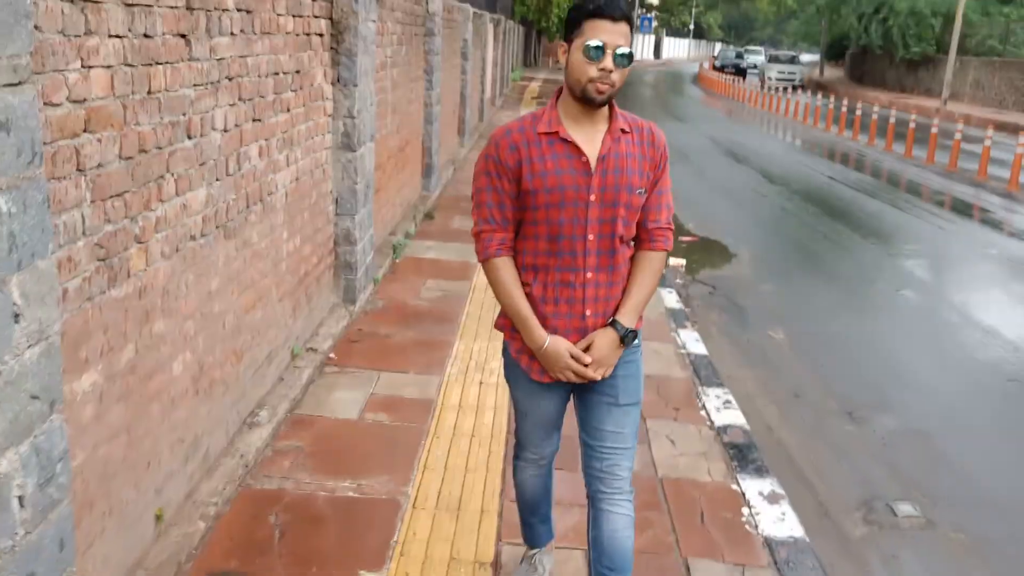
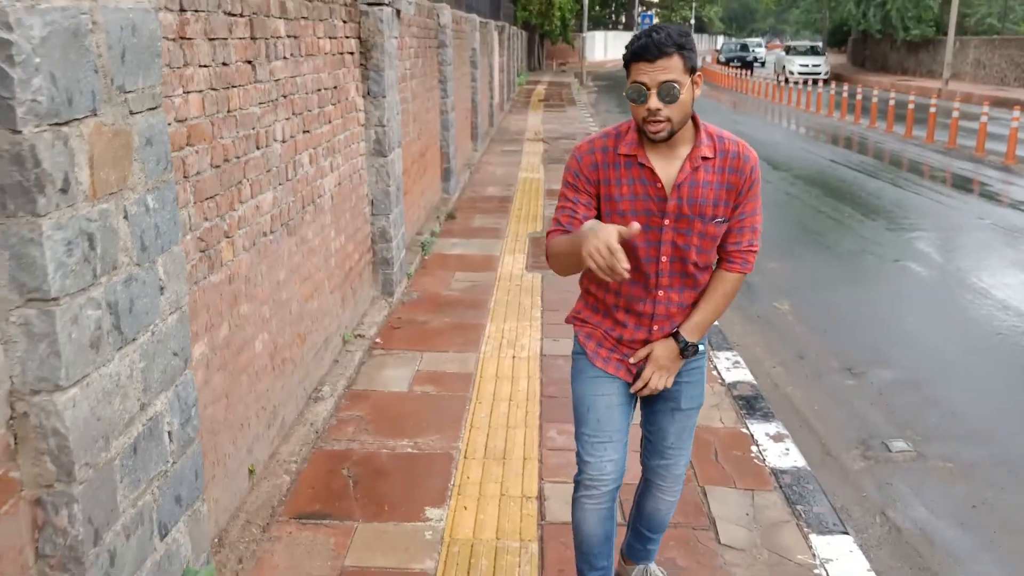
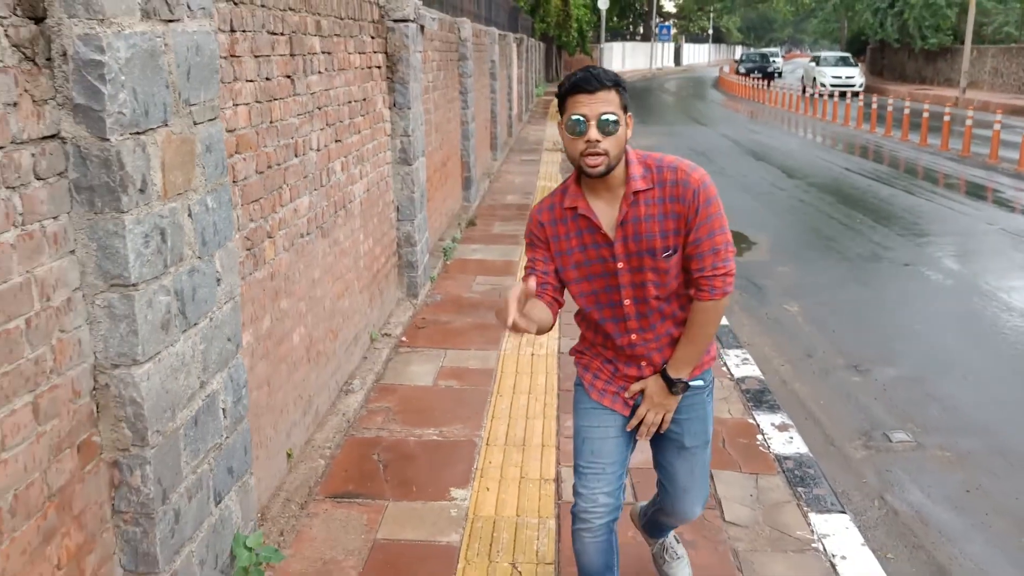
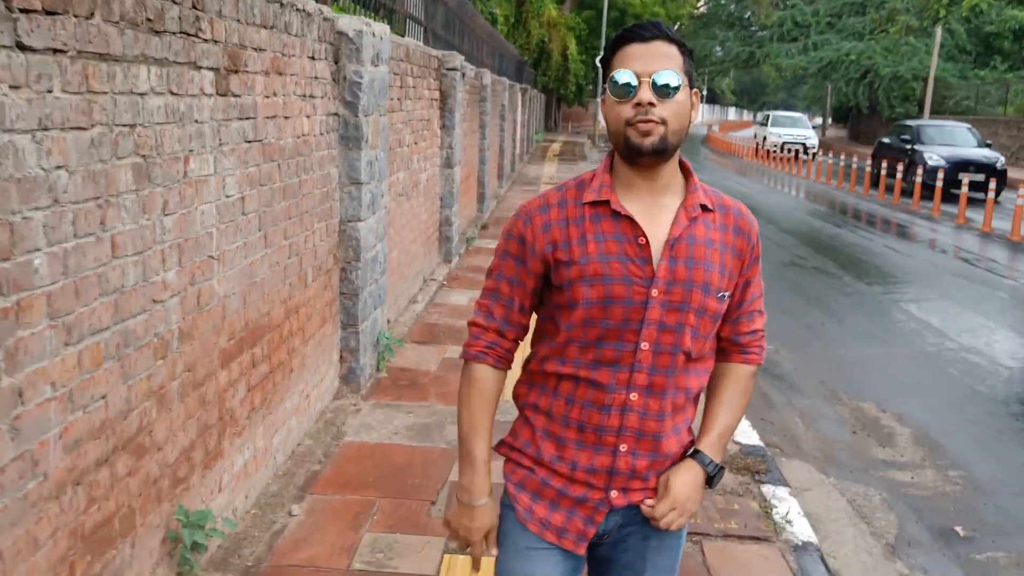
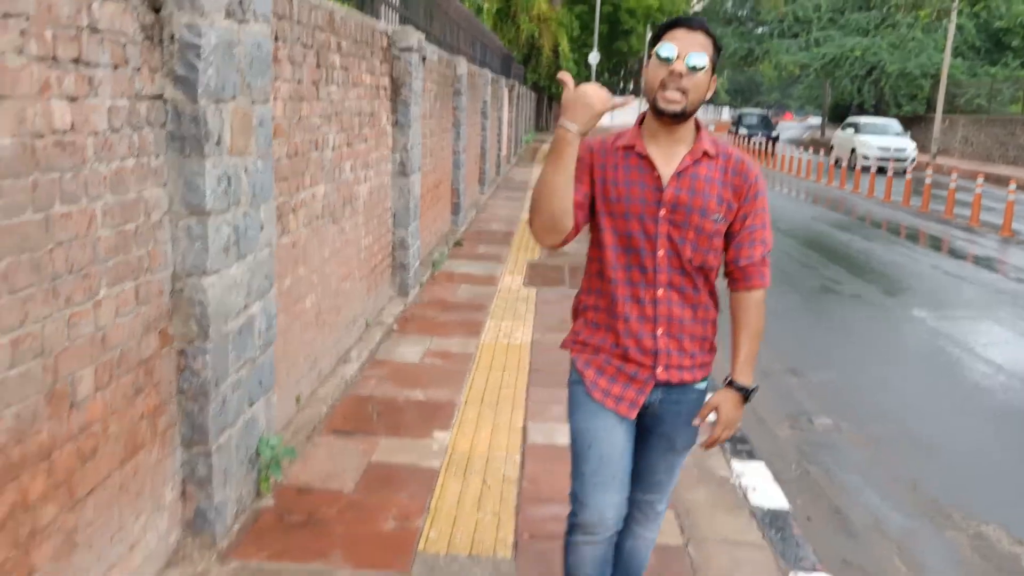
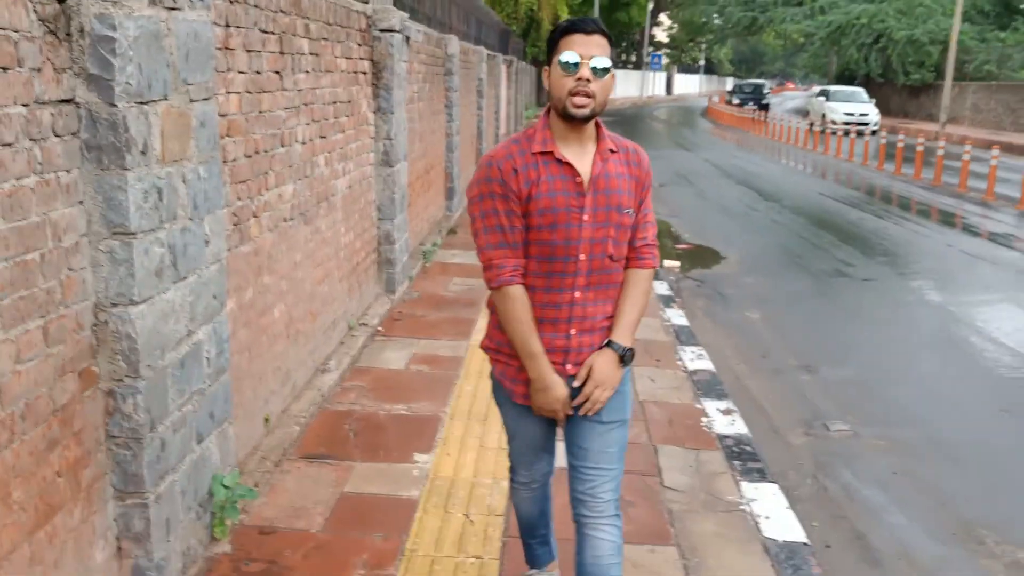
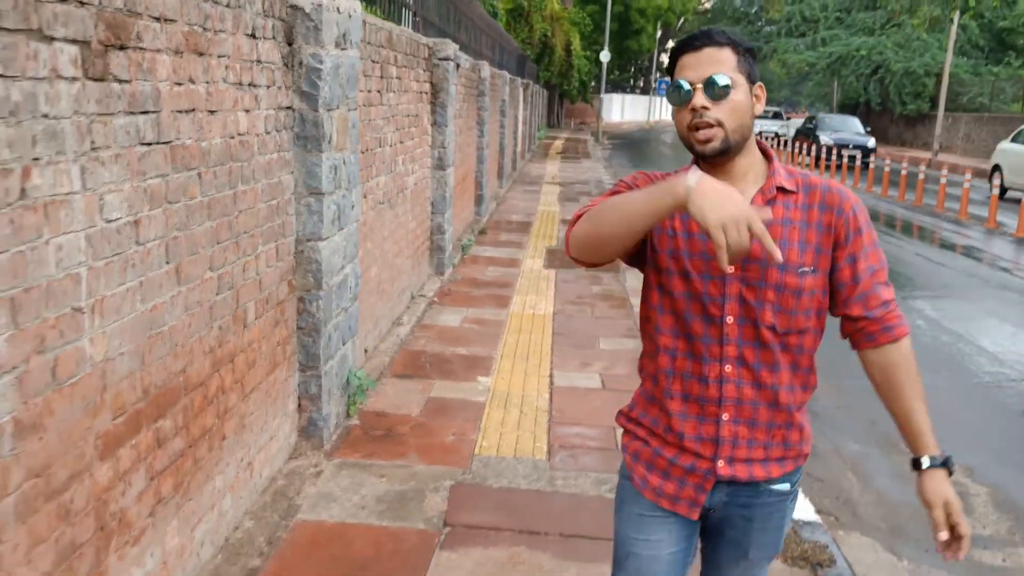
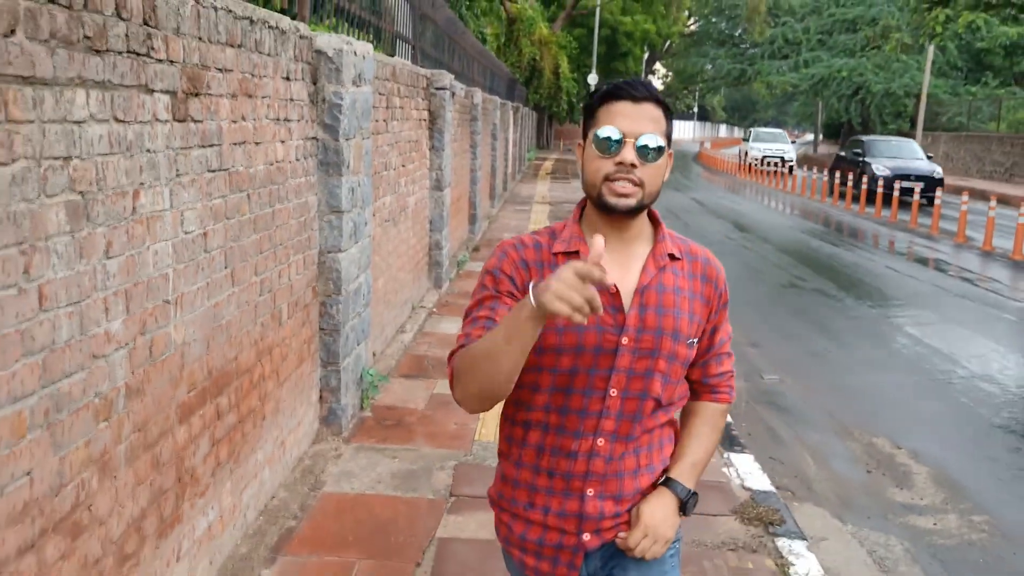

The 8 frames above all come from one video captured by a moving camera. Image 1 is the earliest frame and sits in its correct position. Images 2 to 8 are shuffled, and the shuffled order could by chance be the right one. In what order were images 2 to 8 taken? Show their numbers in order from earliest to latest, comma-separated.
2, 3, 6, 5, 7, 8, 4
